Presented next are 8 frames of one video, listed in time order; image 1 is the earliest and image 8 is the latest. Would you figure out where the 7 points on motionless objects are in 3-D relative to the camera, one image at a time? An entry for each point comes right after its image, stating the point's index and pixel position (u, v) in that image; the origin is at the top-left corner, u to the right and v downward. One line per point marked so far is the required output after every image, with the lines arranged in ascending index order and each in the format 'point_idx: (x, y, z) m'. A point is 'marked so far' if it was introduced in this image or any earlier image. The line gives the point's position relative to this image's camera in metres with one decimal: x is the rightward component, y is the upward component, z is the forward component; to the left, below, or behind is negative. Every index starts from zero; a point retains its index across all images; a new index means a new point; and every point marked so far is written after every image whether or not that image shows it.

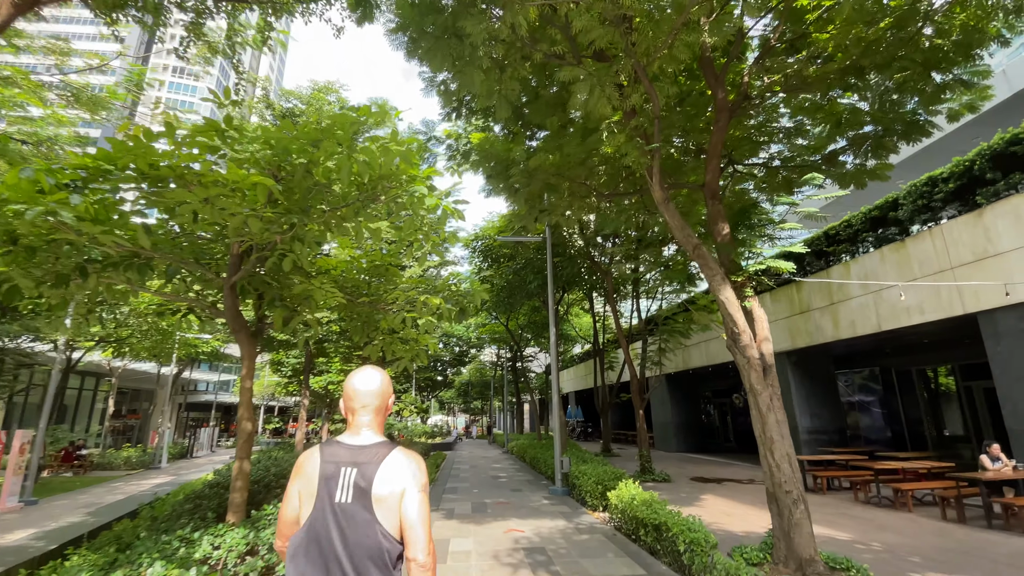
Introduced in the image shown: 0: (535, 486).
0: (+0.5, -4.5, +10.9) m
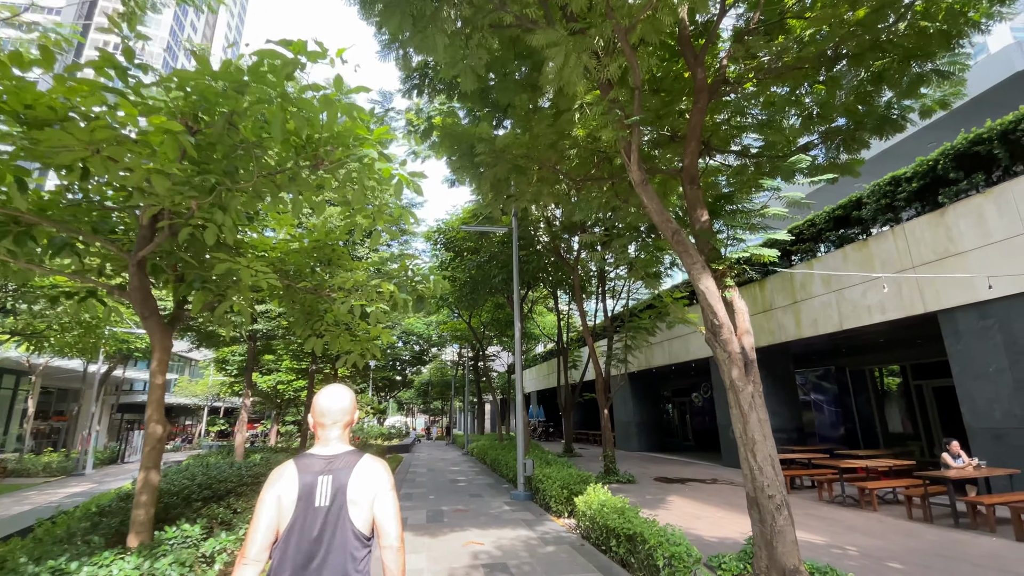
0: (-0.4, -4.4, +10.3) m
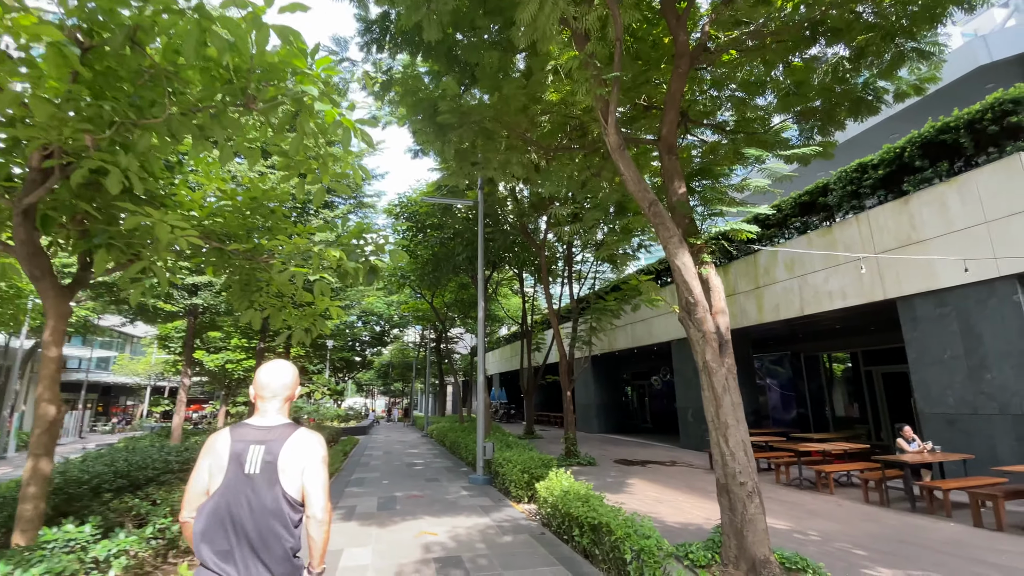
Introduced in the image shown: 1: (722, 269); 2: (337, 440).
0: (-1.2, -3.9, +9.9) m
1: (+6.2, +0.5, +14.1) m
2: (-6.5, -5.6, +17.9) m
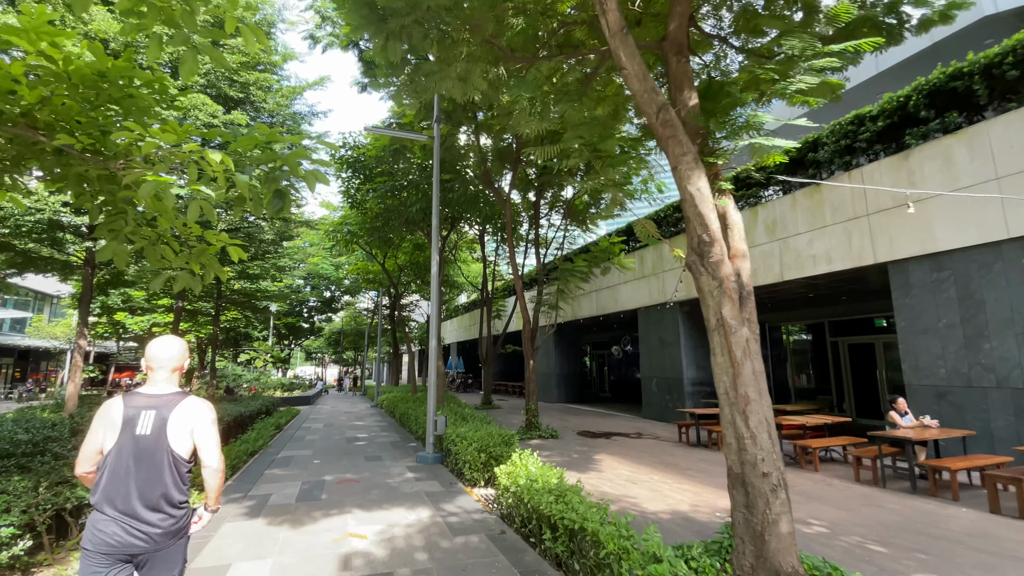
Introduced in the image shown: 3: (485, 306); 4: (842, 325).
0: (-2.0, -3.0, +8.7) m
1: (+5.1, +1.5, +13.2) m
2: (-8.0, -4.1, +16.3) m
3: (-1.2, -0.7, +19.6) m
4: (+10.0, -1.1, +14.4) m
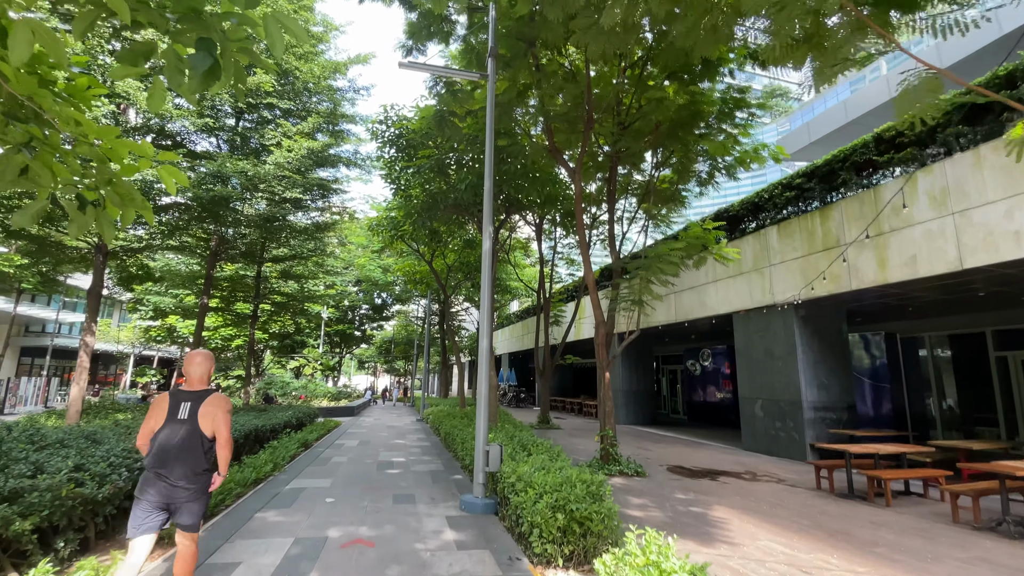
0: (-1.0, -2.7, +6.5) m
1: (+6.6, +1.6, +10.4) m
2: (-6.2, -4.1, +14.7) m
3: (+1.1, -0.8, +17.4) m
4: (+11.6, -1.1, +11.0) m
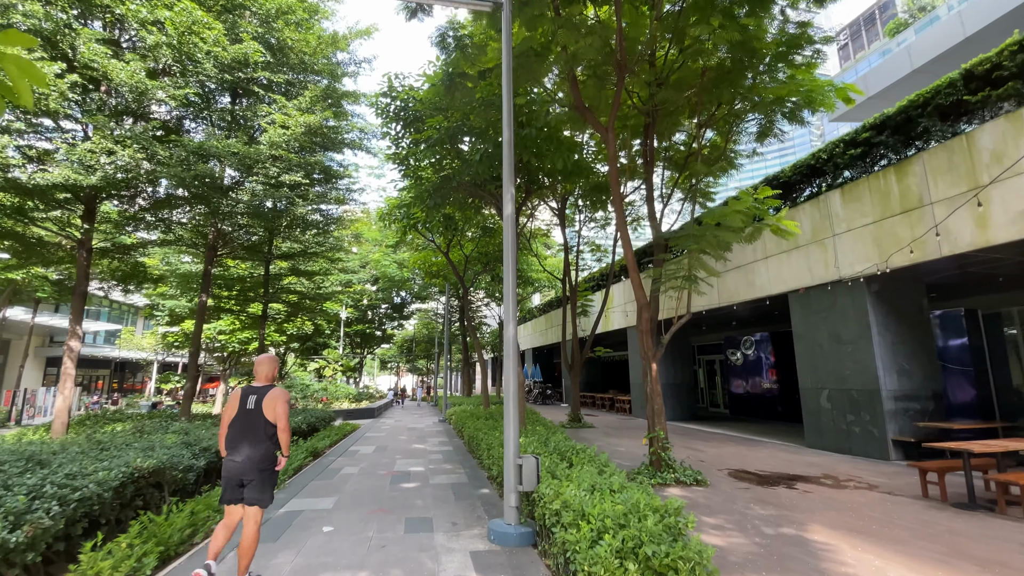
0: (-0.6, -2.5, +5.4) m
1: (+7.1, +2.1, +9.0) m
2: (-5.3, -4.0, +13.8) m
3: (+1.9, -0.4, +16.1) m
4: (+12.1, -0.4, +9.4) m
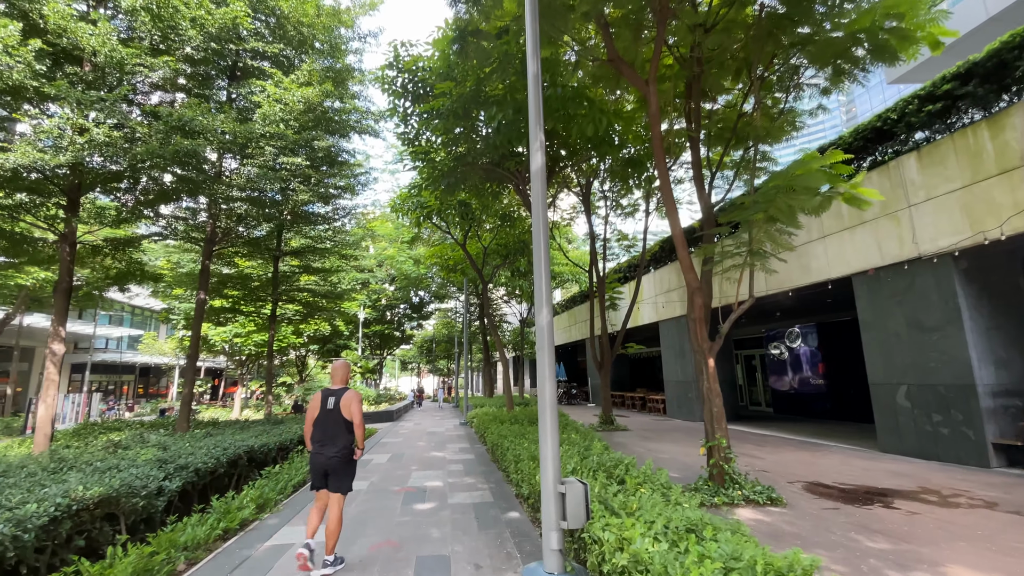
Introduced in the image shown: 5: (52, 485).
0: (-0.2, -2.3, +4.4) m
1: (+7.4, +2.5, +7.6) m
2: (-4.6, -3.9, +12.9) m
3: (+2.6, -0.2, +15.0) m
4: (+12.5, +0.1, +7.8) m
5: (-3.7, -1.6, +3.8) m
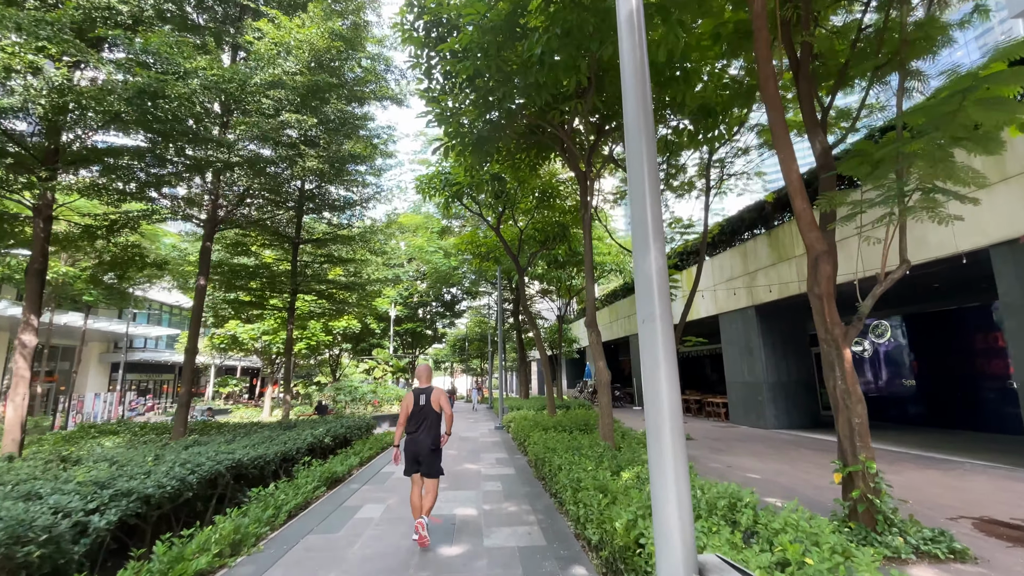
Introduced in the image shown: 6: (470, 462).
0: (+0.2, -2.0, +2.8) m
1: (+8.0, +2.9, +5.5) m
2: (-3.6, -3.6, +11.7) m
3: (+3.7, +0.2, +13.2) m
4: (+13.2, +0.6, +5.4) m
5: (-3.3, -1.3, +2.5) m
6: (-0.8, -3.2, +8.7) m
